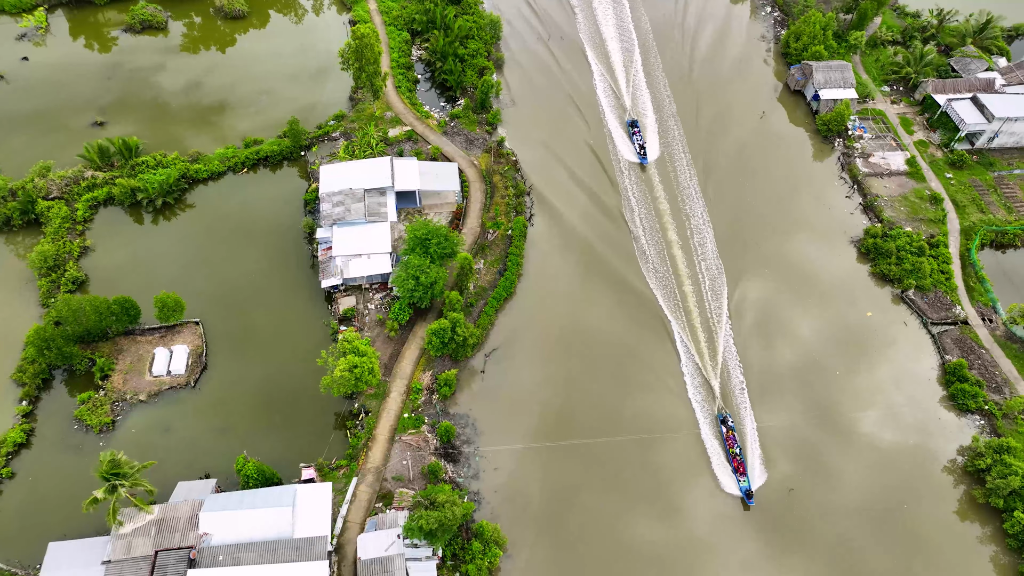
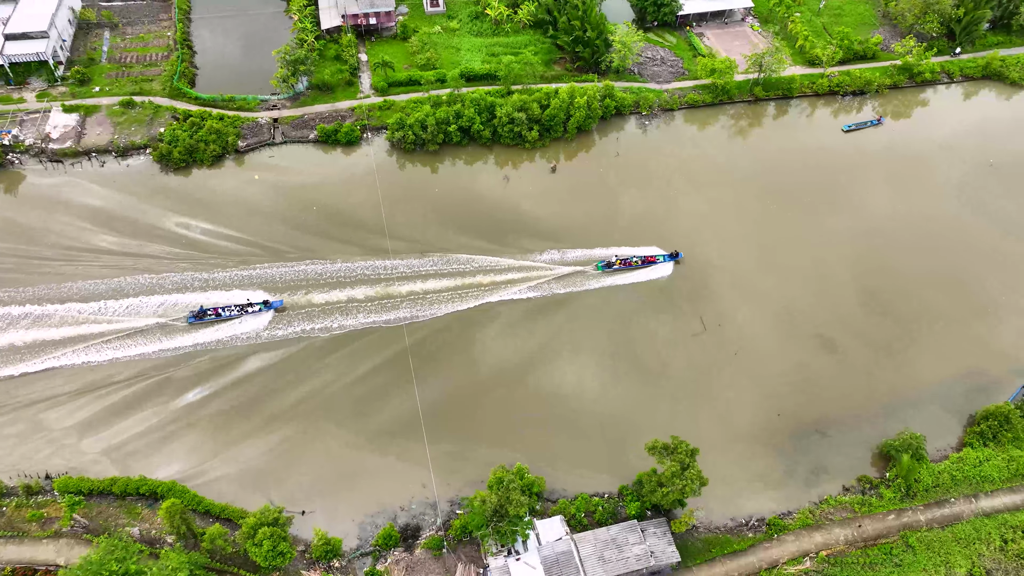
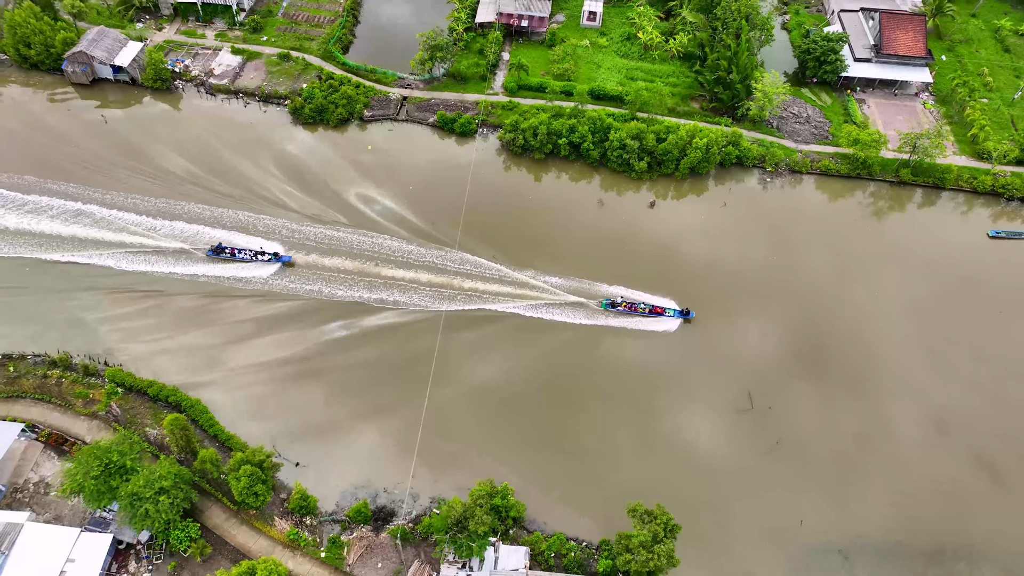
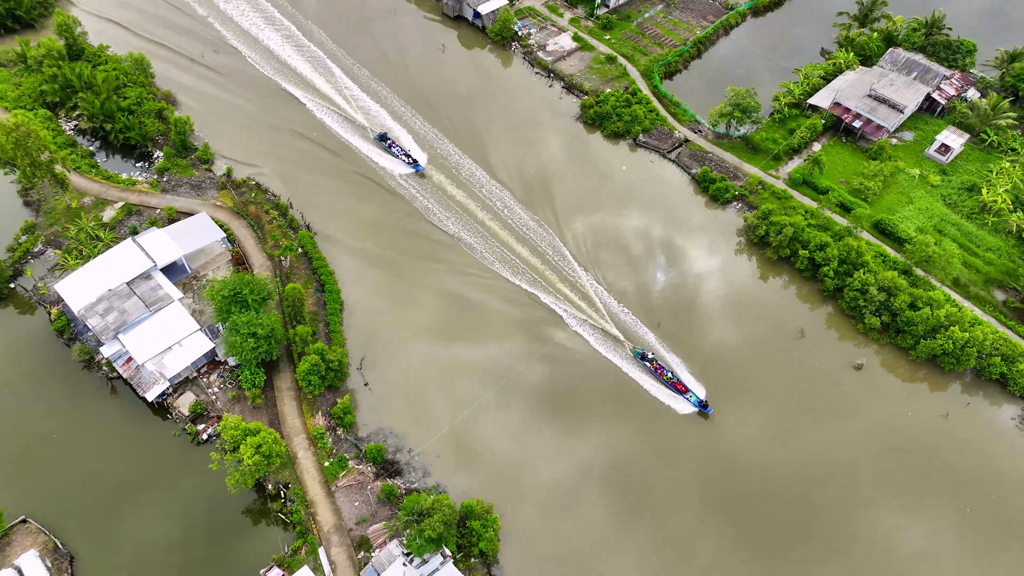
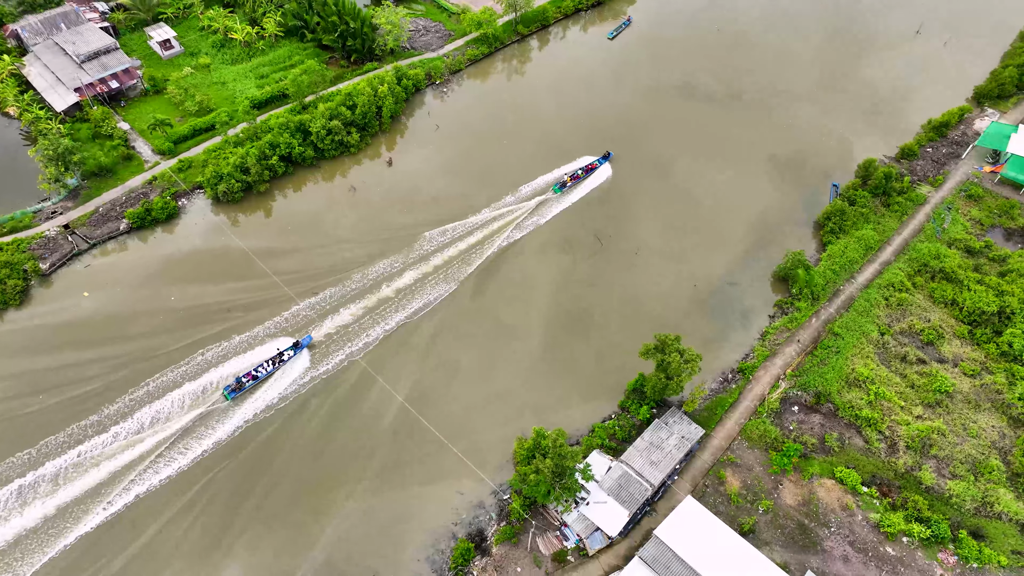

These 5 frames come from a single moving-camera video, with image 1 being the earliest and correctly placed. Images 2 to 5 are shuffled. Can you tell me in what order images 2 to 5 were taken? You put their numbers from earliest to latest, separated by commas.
4, 3, 2, 5
